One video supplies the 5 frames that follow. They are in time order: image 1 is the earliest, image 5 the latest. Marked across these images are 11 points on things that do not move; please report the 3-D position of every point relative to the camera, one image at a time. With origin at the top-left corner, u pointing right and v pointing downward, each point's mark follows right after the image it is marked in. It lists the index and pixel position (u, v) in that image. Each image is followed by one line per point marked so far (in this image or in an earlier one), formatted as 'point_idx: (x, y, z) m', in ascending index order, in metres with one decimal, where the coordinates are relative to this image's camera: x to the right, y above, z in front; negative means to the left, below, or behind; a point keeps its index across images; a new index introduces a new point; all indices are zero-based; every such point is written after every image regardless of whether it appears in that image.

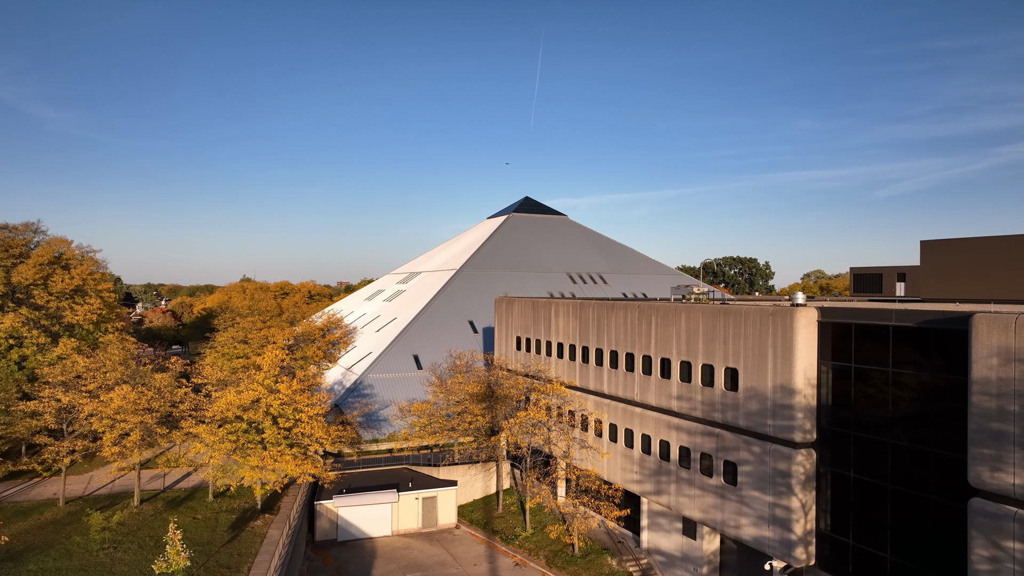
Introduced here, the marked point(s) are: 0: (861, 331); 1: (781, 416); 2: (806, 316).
0: (+10.3, -1.3, +18.0) m
1: (+8.6, -4.1, +19.3) m
2: (+9.1, -0.9, +19.0) m
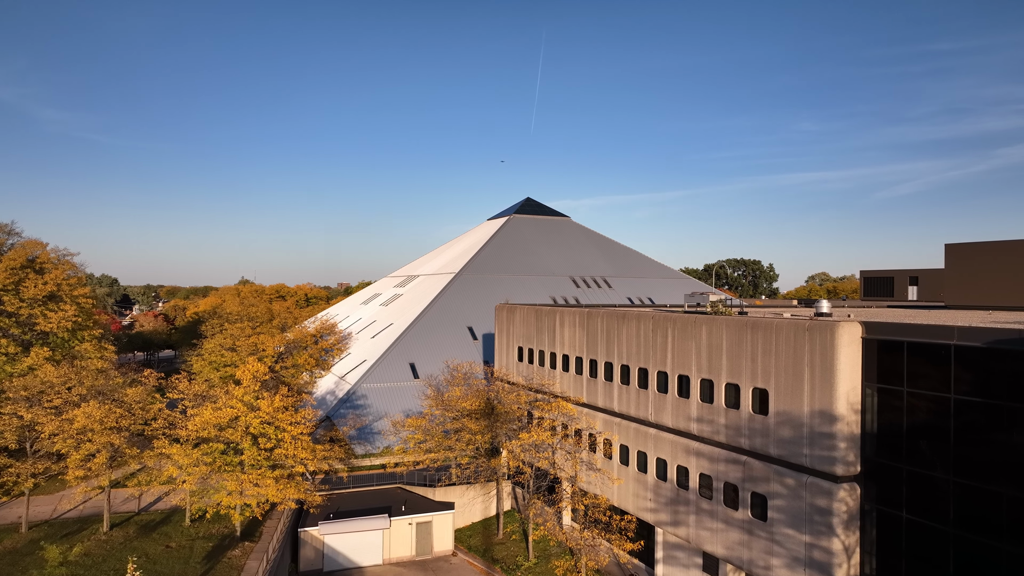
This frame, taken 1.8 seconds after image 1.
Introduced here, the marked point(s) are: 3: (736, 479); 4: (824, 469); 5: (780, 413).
0: (+10.4, -1.6, +15.7) m
1: (+8.6, -4.4, +17.0) m
2: (+9.2, -1.2, +16.7) m
3: (+7.2, -6.2, +19.6) m
4: (+8.7, -5.1, +17.0) m
5: (+8.0, -3.7, +18.2) m
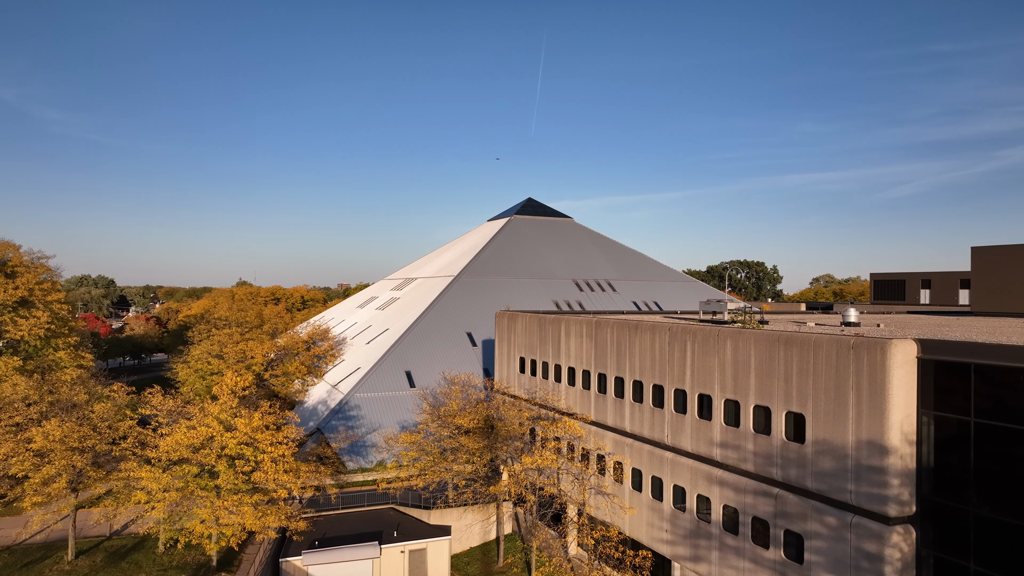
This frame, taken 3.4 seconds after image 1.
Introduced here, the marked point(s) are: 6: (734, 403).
0: (+10.4, -1.9, +13.4) m
1: (+8.7, -4.7, +14.8) m
2: (+9.3, -1.5, +14.4) m
3: (+7.3, -6.4, +17.4) m
4: (+8.7, -5.3, +14.7) m
5: (+8.1, -4.0, +16.0) m
6: (+6.8, -3.5, +18.7) m
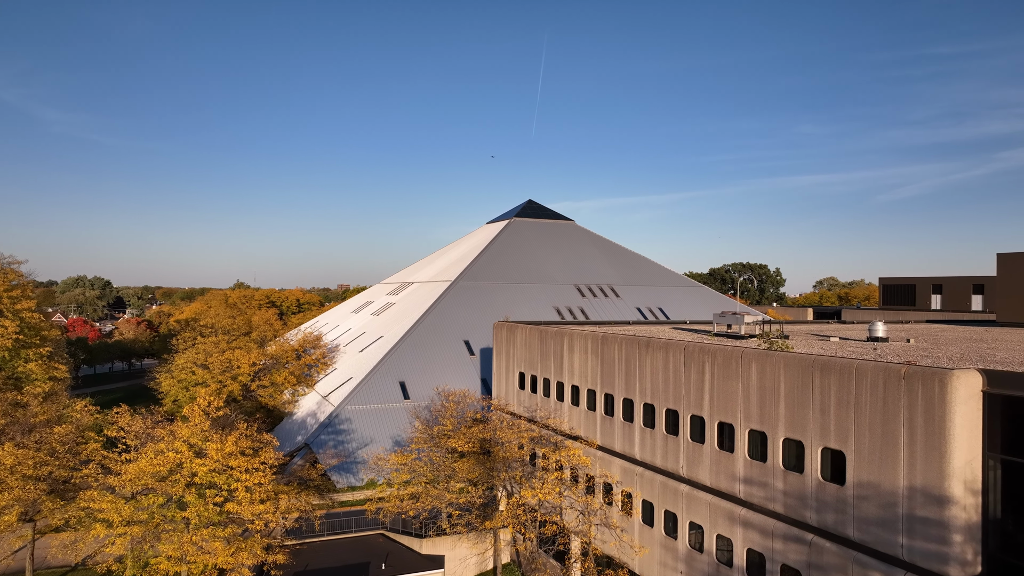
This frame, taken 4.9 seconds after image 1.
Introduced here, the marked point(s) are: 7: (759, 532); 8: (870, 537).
0: (+10.4, -2.3, +11.3) m
1: (+8.6, -5.2, +12.7) m
2: (+9.2, -2.0, +12.4) m
3: (+7.2, -6.9, +15.3) m
4: (+8.7, -5.8, +12.6) m
5: (+8.0, -4.5, +13.9) m
6: (+6.8, -4.0, +16.6) m
7: (+6.6, -6.5, +16.3) m
8: (+8.1, -5.6, +13.7) m
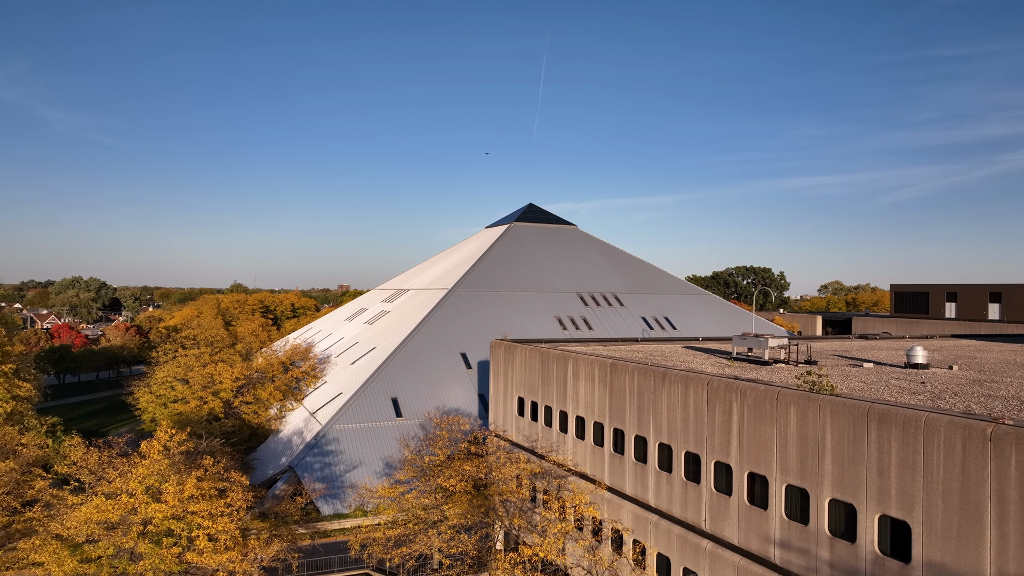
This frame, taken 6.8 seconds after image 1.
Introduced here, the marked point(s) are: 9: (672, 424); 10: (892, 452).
0: (+10.3, -3.1, +8.9) m
1: (+8.5, -5.9, +10.2) m
2: (+9.1, -2.7, +9.9) m
3: (+7.1, -7.6, +12.8) m
4: (+8.6, -6.5, +10.2) m
5: (+7.9, -5.2, +11.4) m
6: (+6.7, -4.7, +14.1) m
7: (+6.5, -7.3, +13.8) m
8: (+8.0, -6.3, +11.2) m
9: (+4.7, -3.9, +17.7) m
10: (+7.6, -3.3, +12.2) m
